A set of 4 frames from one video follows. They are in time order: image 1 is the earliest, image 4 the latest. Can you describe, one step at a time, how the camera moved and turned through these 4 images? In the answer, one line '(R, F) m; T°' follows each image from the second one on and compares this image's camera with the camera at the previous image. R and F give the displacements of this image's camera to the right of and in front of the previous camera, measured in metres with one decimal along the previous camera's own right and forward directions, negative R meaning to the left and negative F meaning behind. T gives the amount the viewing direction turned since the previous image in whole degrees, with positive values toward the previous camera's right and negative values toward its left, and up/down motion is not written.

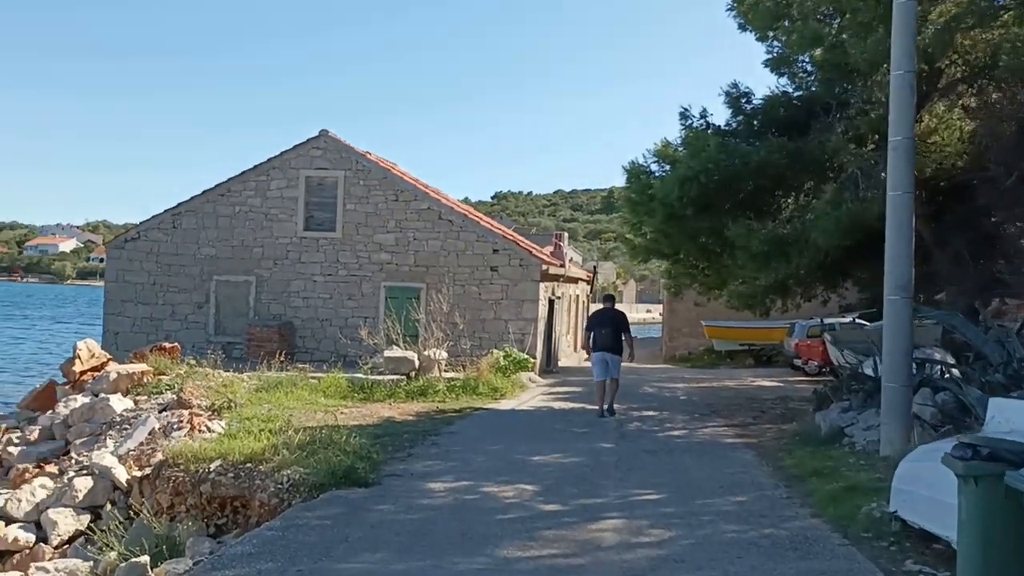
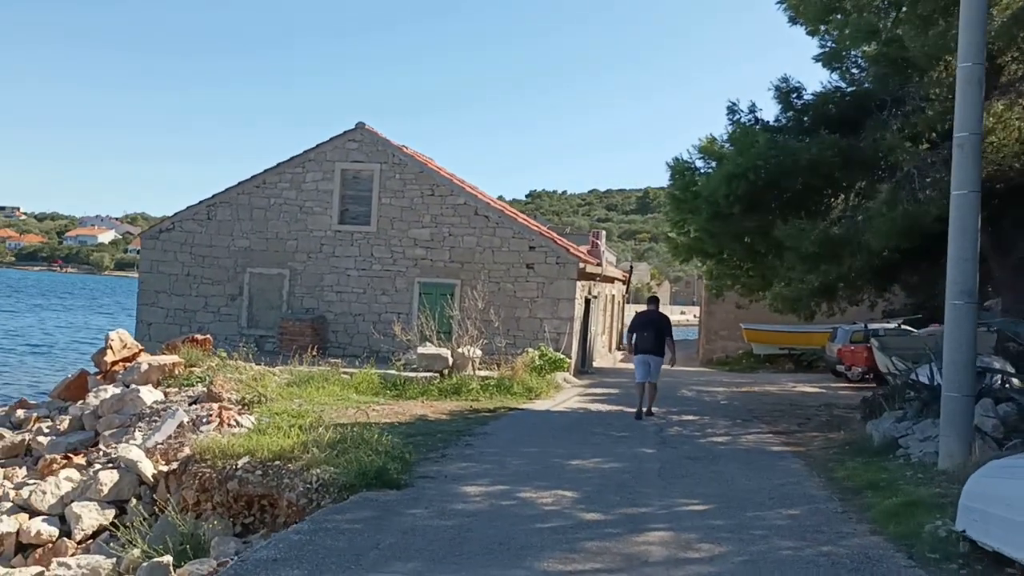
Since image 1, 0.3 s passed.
(-0.1, +0.3) m; -2°
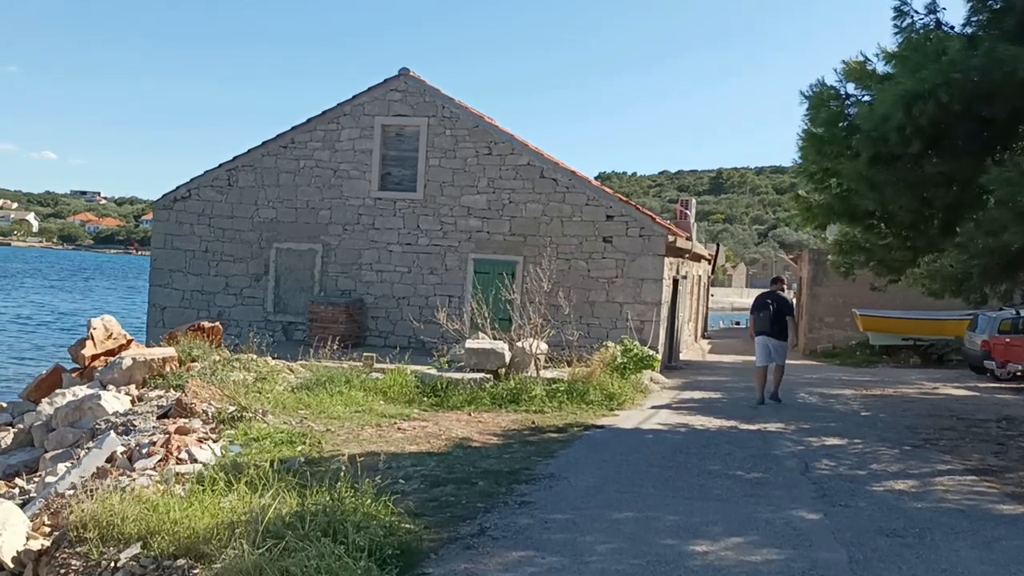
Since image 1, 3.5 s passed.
(-0.1, +3.4) m; -4°
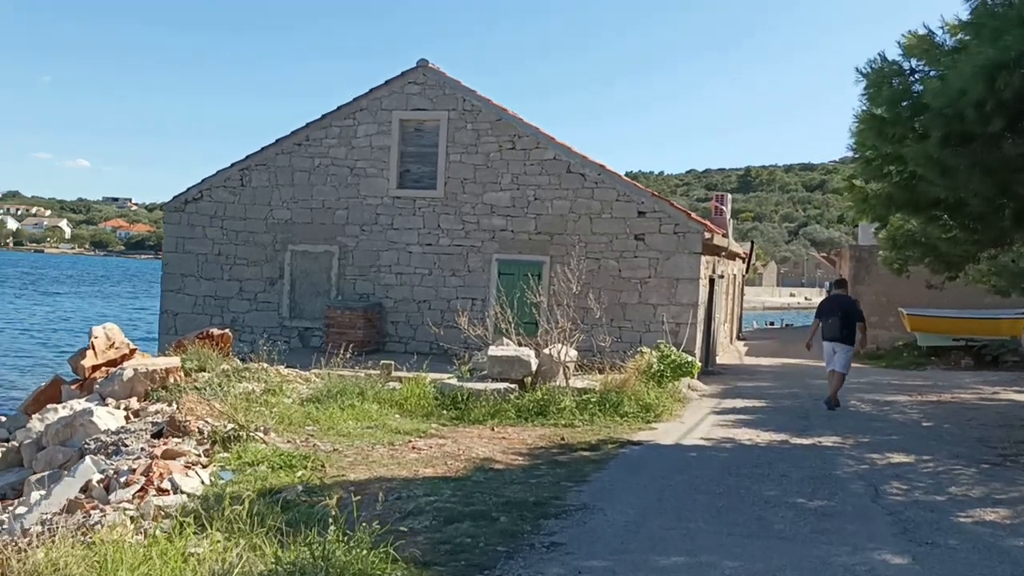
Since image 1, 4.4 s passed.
(0.0, +0.9) m; -2°
